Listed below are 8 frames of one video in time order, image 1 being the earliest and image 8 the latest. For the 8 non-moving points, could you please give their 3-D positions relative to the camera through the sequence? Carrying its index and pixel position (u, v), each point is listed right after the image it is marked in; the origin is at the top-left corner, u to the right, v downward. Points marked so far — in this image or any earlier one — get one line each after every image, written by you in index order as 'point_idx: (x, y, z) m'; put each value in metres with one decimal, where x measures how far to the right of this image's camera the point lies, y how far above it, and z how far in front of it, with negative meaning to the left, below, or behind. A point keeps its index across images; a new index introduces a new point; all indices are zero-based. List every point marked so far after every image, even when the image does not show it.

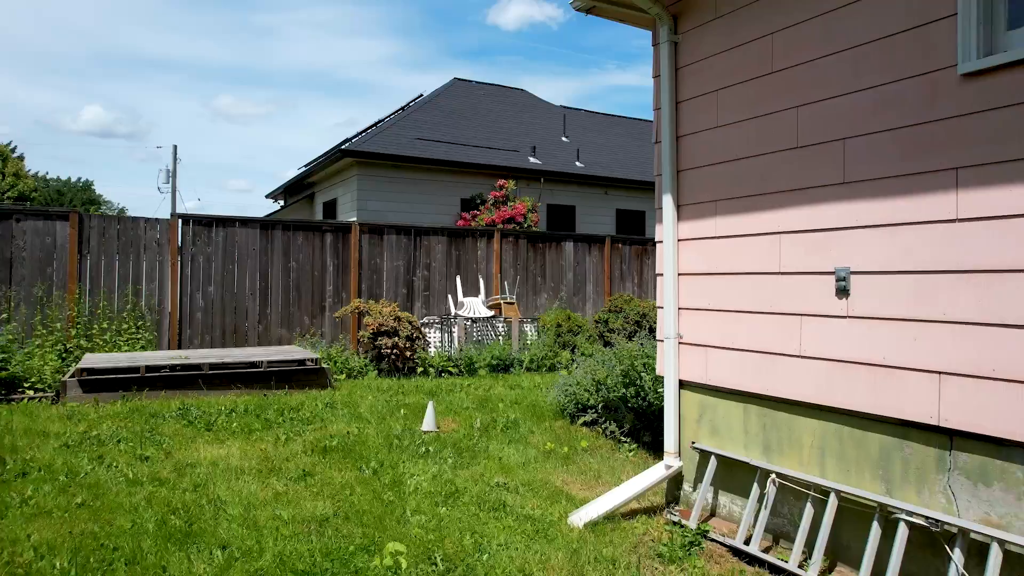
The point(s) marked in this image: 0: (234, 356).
0: (-2.4, -0.6, +6.0) m
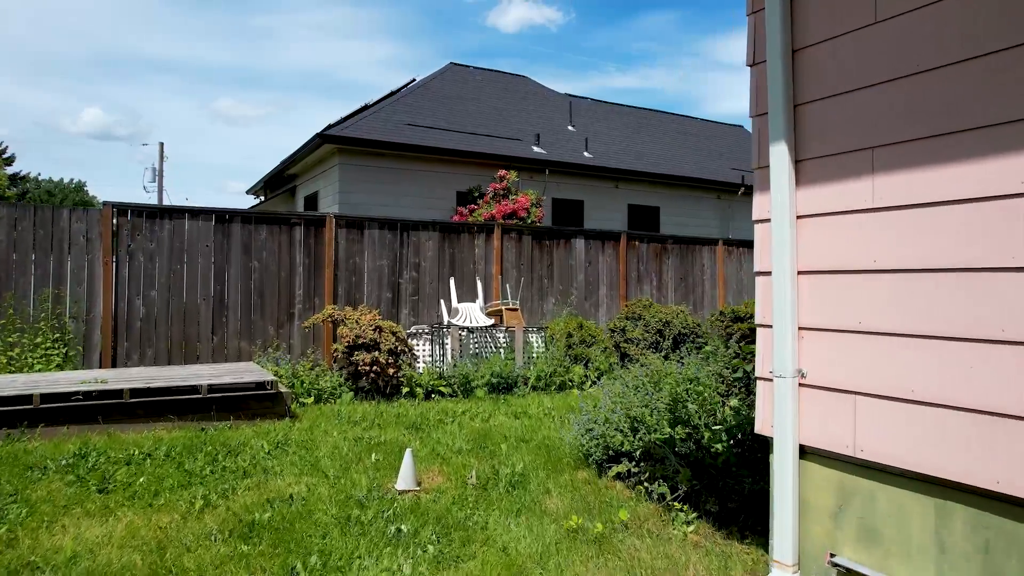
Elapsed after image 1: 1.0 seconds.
0: (-2.4, -0.6, +4.7) m
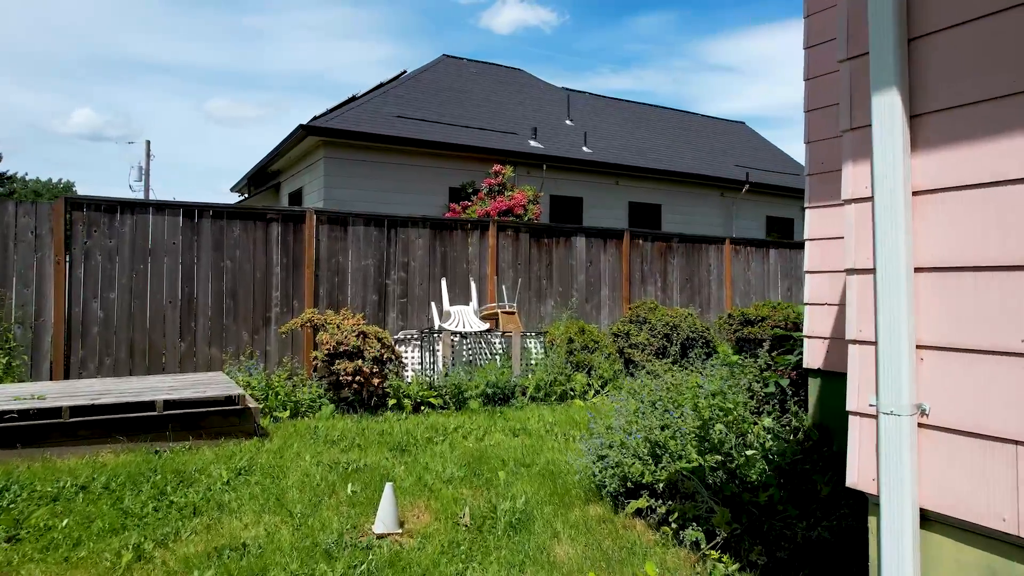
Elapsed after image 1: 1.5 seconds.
0: (-2.4, -0.6, +4.1) m
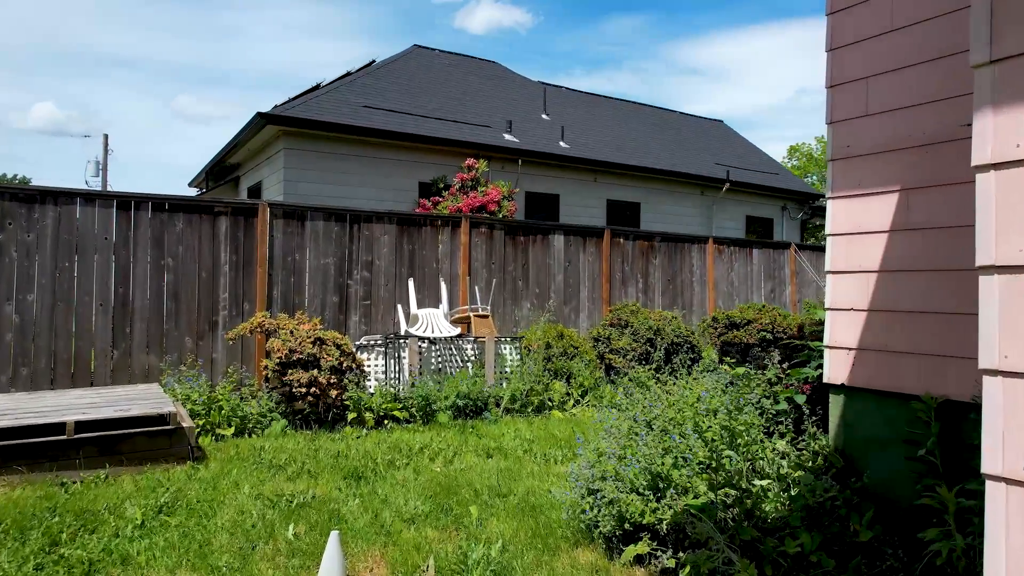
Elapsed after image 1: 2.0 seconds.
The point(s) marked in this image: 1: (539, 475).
0: (-2.5, -0.6, +3.5) m
1: (+0.1, -1.0, +3.7) m
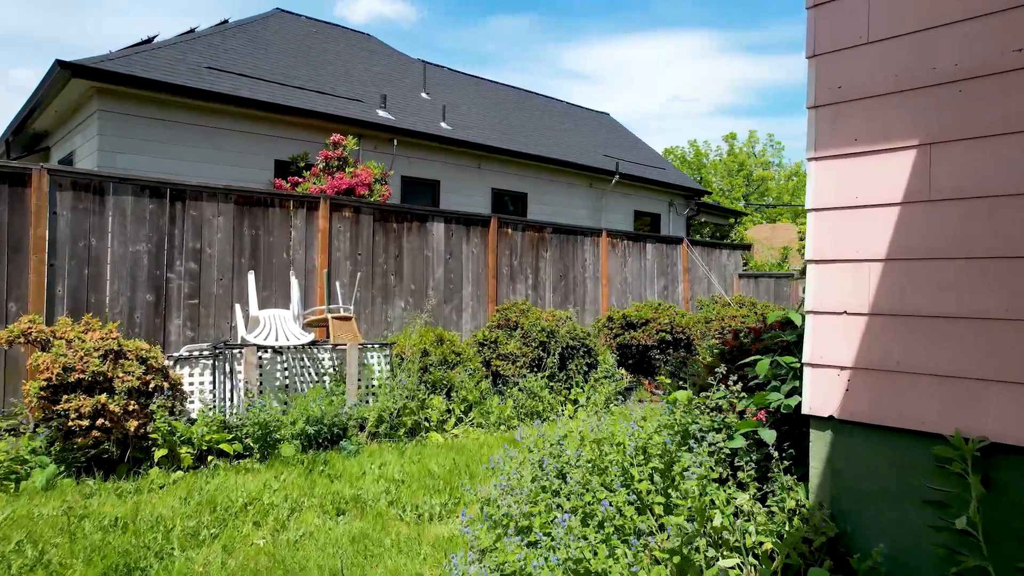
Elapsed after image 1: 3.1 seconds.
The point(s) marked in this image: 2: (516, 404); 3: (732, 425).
0: (-3.0, -0.6, +2.0) m
1: (-0.4, -1.0, +2.6) m
2: (0.0, -1.0, +5.8) m
3: (+0.8, -0.5, +2.5) m
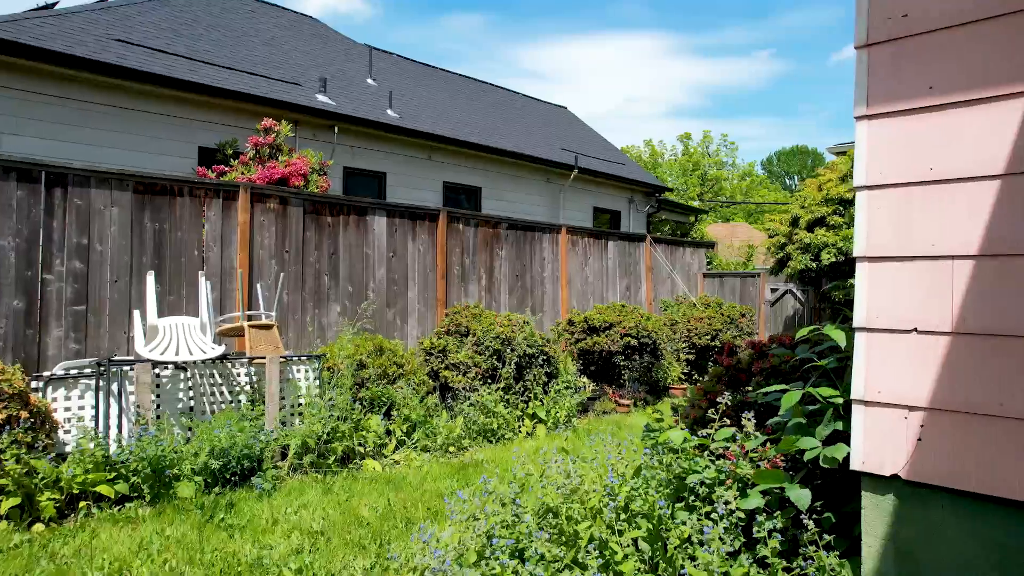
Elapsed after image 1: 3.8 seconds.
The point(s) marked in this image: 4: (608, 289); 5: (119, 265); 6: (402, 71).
0: (-3.1, -0.6, +1.1) m
1: (-0.6, -1.0, +1.9) m
2: (-0.3, -1.0, +5.1) m
3: (+0.6, -0.5, +1.9) m
4: (+1.2, 0.0, +8.4) m
5: (-2.5, +0.1, +4.4) m
6: (-1.8, +3.6, +11.3) m
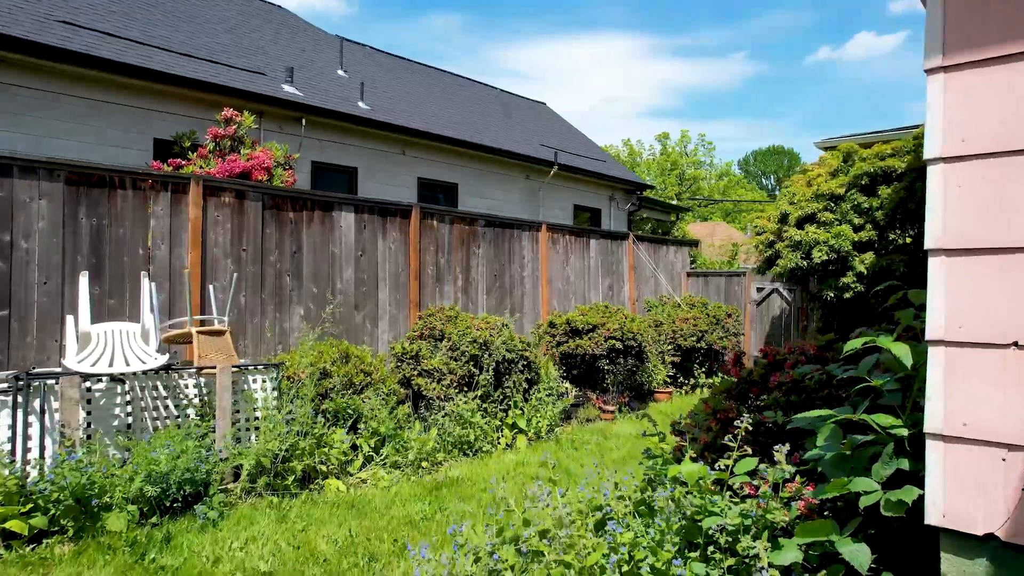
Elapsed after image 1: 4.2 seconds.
0: (-3.2, -0.7, +0.7) m
1: (-0.6, -1.0, +1.6) m
2: (-0.5, -1.0, +4.7) m
3: (+0.6, -0.5, +1.6) m
4: (+0.9, 0.0, +8.1) m
5: (-2.6, +0.1, +3.9) m
6: (-2.2, +3.6, +10.9) m
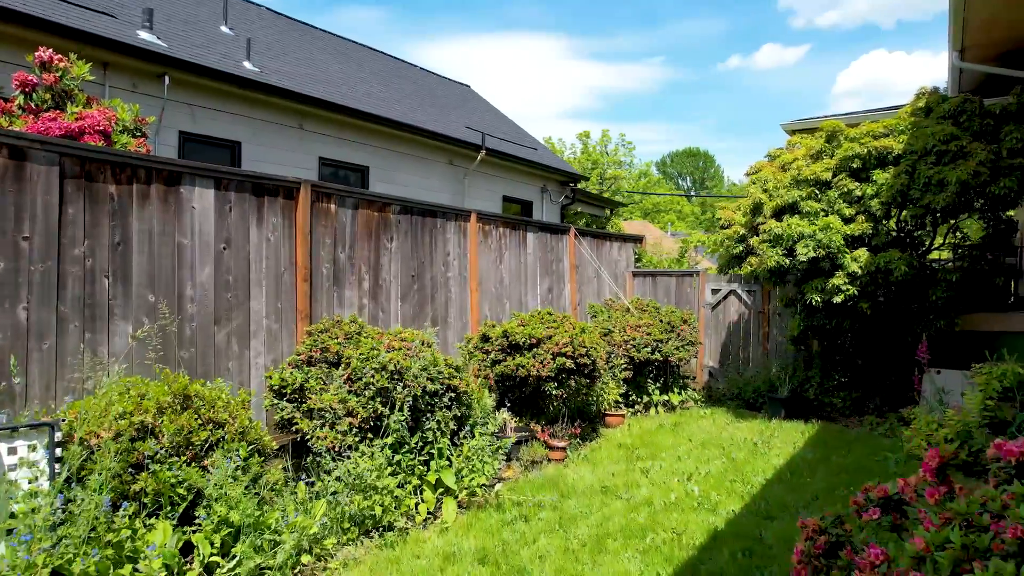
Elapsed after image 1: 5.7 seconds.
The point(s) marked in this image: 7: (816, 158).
0: (-3.0, -0.7, -1.1) m
1: (-0.6, -1.0, 0.0) m
2: (-0.9, -1.0, +3.2) m
3: (+0.6, -0.5, +0.2) m
4: (+0.2, 0.0, +6.7) m
5: (-2.9, +0.1, +2.2) m
6: (-3.2, +3.5, +9.1) m
7: (+2.8, +1.2, +6.3) m
